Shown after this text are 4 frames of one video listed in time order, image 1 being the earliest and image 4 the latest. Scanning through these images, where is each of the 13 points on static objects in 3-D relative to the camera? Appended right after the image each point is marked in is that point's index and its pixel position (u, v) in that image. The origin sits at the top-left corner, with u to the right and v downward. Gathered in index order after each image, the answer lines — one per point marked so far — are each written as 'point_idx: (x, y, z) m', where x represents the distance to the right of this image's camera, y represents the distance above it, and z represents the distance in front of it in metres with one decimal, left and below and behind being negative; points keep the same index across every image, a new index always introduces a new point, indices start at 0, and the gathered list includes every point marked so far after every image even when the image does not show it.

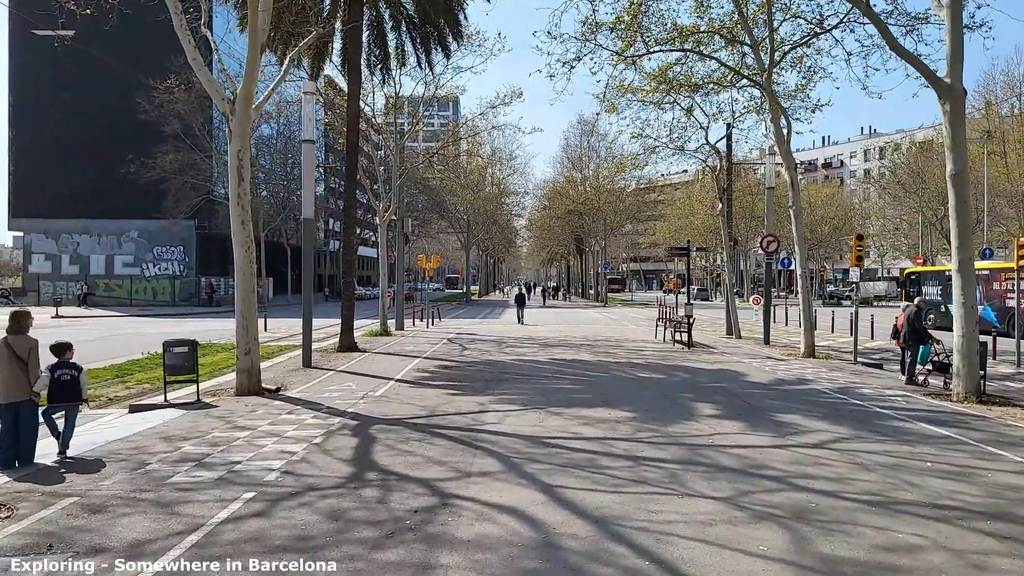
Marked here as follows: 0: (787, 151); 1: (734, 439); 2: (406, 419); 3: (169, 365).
0: (+7.3, +3.6, +17.9) m
1: (+2.6, -1.7, +7.9) m
2: (-1.5, -1.8, +9.2) m
3: (-5.5, -1.3, +11.0) m
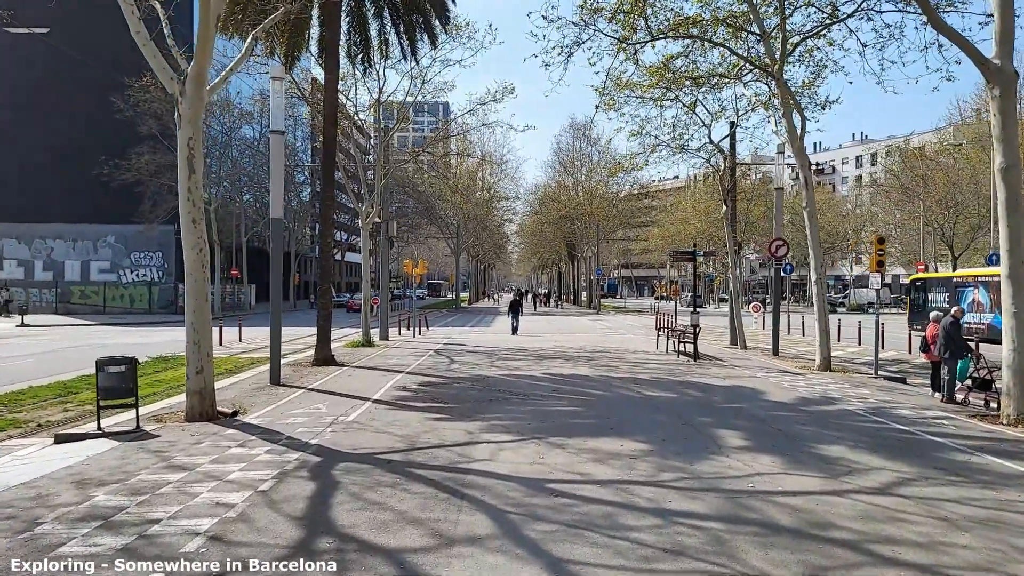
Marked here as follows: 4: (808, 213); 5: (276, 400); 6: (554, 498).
0: (+7.1, +3.4, +16.6) m
1: (+2.5, -1.8, +6.5) m
2: (-1.5, -1.9, +7.7) m
3: (-5.6, -1.4, +9.4) m
4: (+7.1, +1.8, +16.4) m
5: (-4.2, -2.0, +12.0) m
6: (+0.4, -1.8, +5.9) m
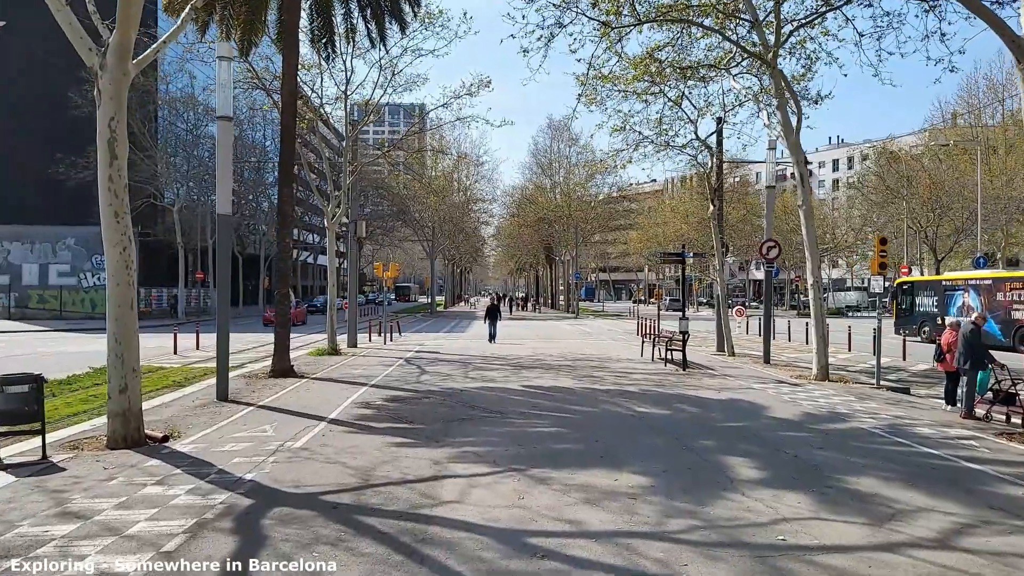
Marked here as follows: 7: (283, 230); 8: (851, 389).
0: (+6.5, +3.3, +15.6) m
1: (+2.3, -1.9, +5.3) m
2: (-1.8, -1.9, +6.4) m
3: (-5.9, -1.4, +7.9) m
4: (+6.6, +1.7, +15.3) m
5: (-4.5, -2.0, +10.5) m
6: (+0.2, -1.9, +4.6) m
7: (-5.4, +1.4, +16.1) m
8: (+6.7, -2.0, +13.3) m
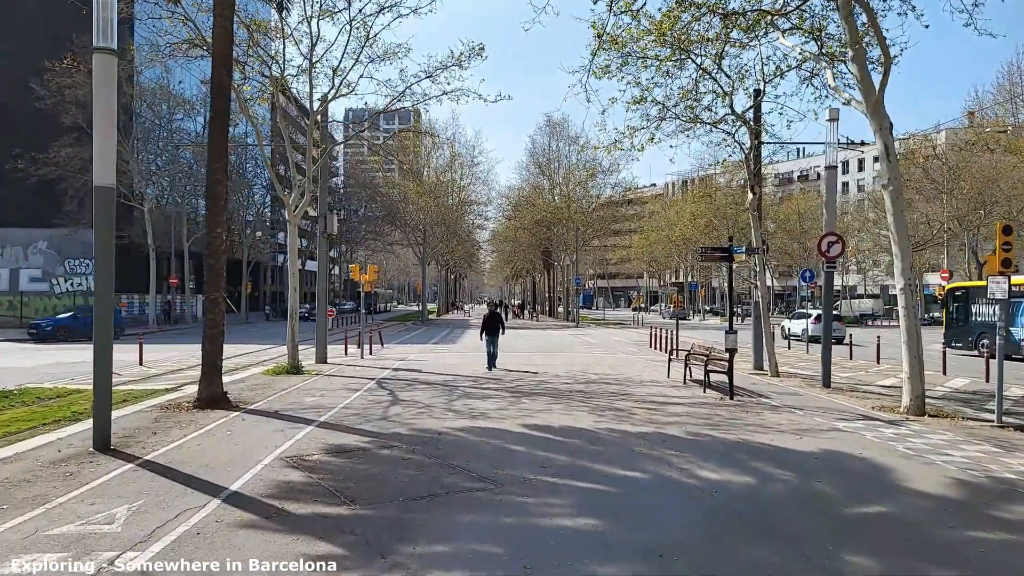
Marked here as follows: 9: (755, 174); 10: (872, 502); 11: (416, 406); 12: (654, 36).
0: (+6.5, +3.2, +12.0) m
1: (+2.4, -1.8, +1.7) m
2: (-1.8, -1.9, +2.7) m
3: (-5.9, -1.4, +4.3) m
4: (+6.6, +1.6, +11.8) m
5: (-4.6, -2.0, +6.9) m
6: (+0.2, -1.8, +1.0) m
7: (-5.5, +1.3, +12.5) m
8: (+6.6, -2.1, +9.8) m
9: (+6.6, +3.1, +18.9) m
10: (+3.2, -1.9, +6.2) m
11: (-1.6, -2.0, +12.0) m
12: (+3.4, +5.9, +15.9) m
